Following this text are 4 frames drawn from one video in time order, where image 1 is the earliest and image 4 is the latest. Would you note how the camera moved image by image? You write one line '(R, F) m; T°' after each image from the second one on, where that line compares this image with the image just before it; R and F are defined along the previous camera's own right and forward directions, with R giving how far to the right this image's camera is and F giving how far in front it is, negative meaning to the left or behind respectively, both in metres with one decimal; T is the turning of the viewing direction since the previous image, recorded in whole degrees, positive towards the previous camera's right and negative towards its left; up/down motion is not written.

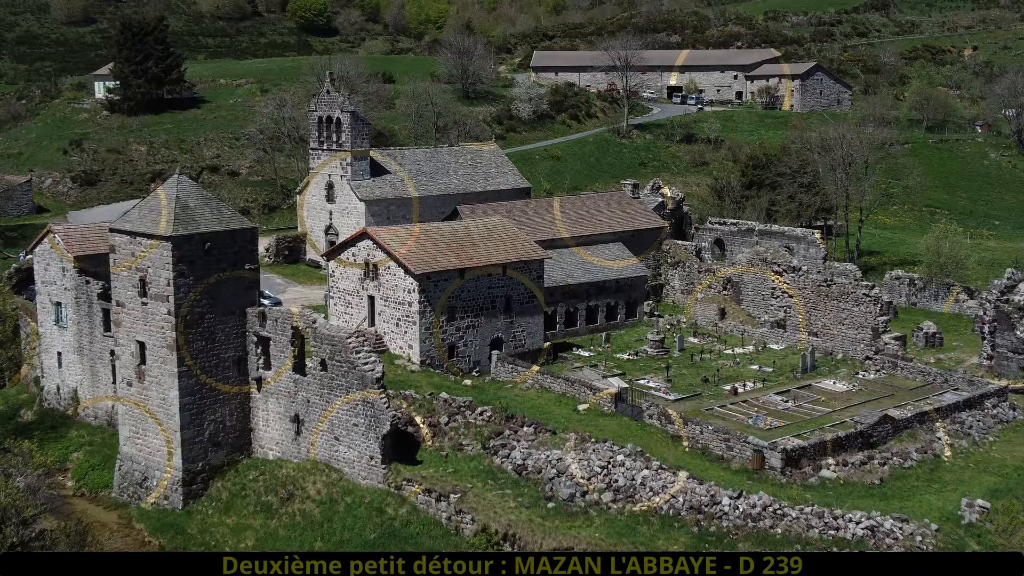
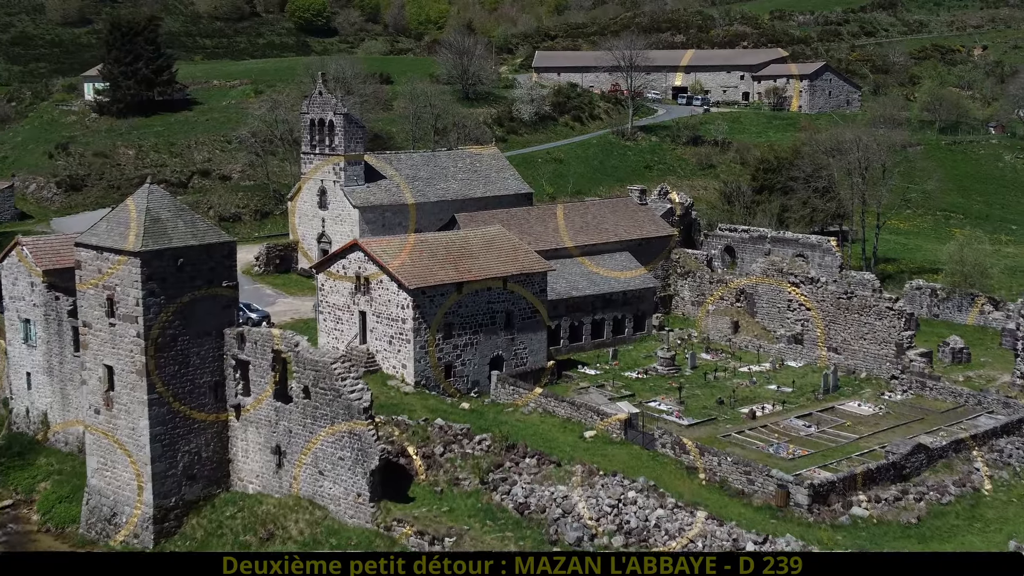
(0.0, +2.2) m; 0°
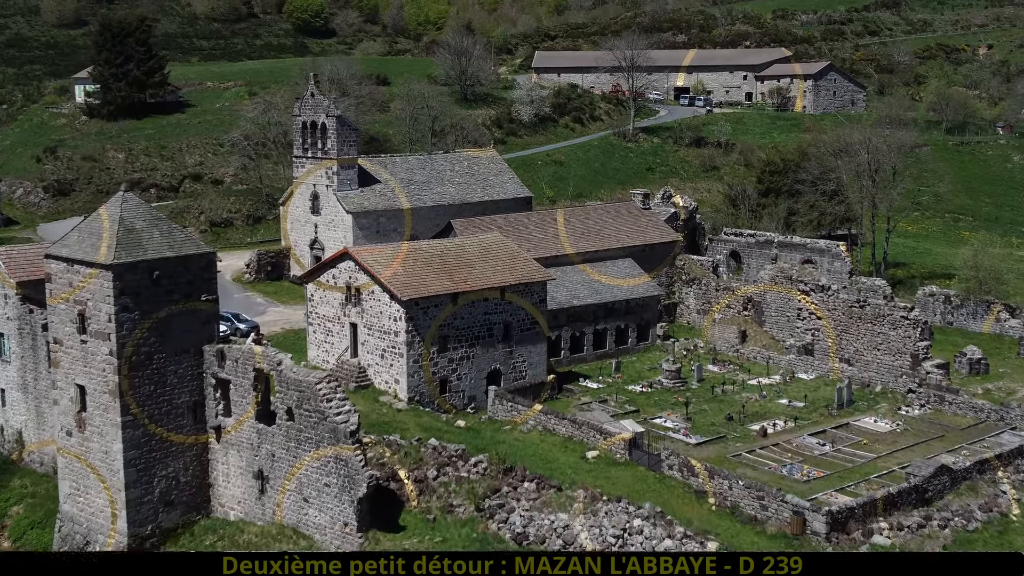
(+0.1, +1.5) m; 0°
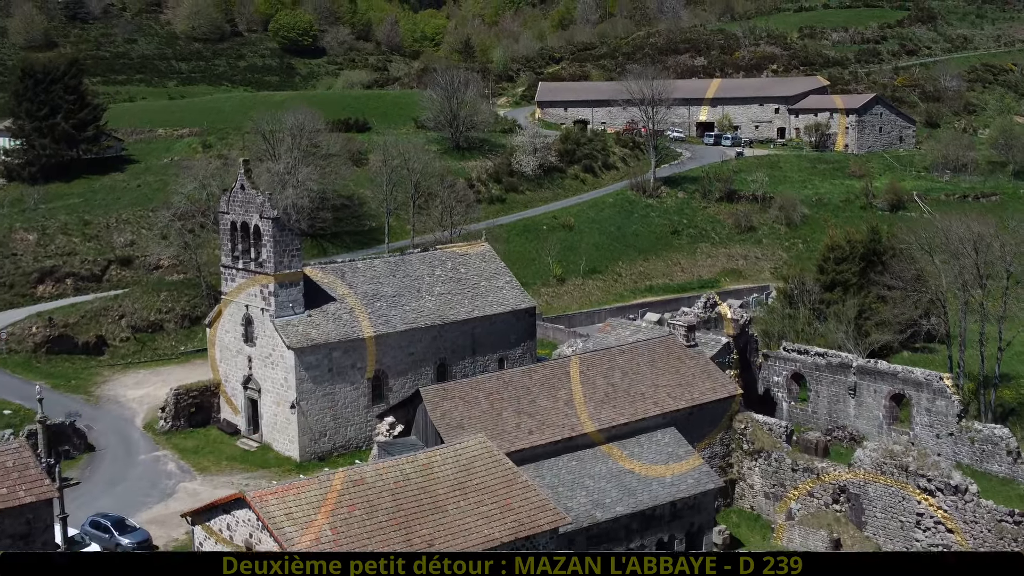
(+0.3, +11.0) m; 0°
